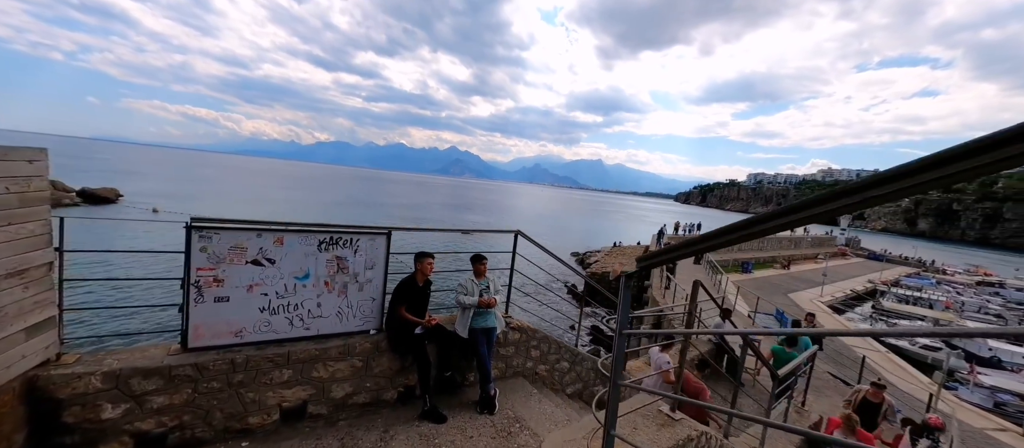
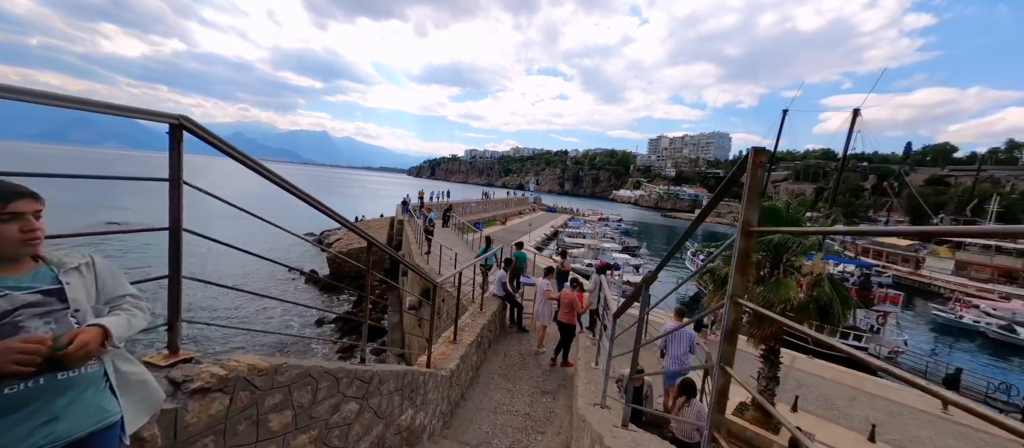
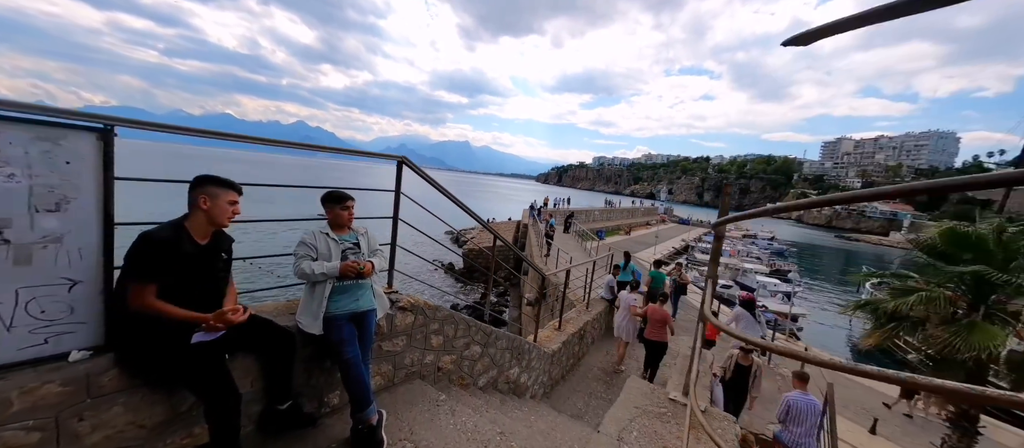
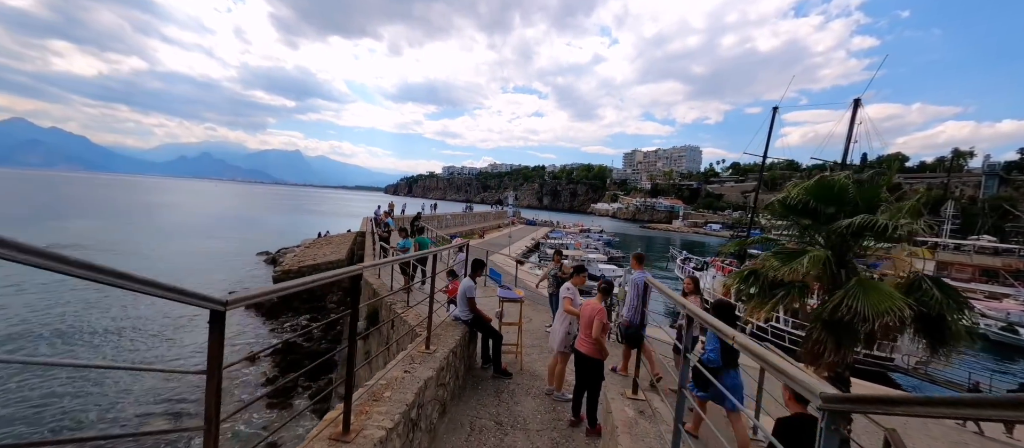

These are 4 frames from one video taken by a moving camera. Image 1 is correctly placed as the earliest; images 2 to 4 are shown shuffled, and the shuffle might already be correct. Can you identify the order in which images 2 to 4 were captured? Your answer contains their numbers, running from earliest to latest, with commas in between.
3, 2, 4
